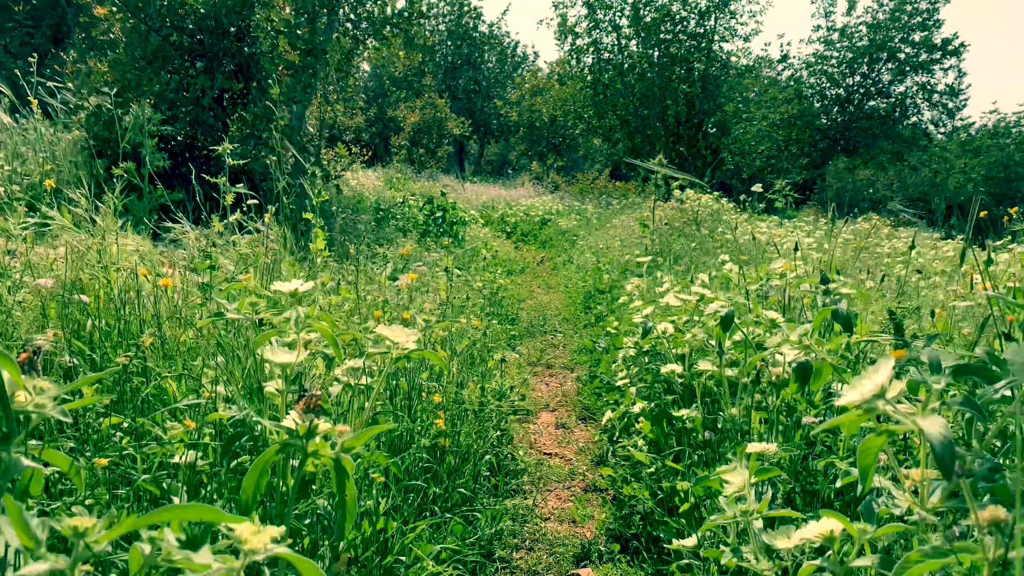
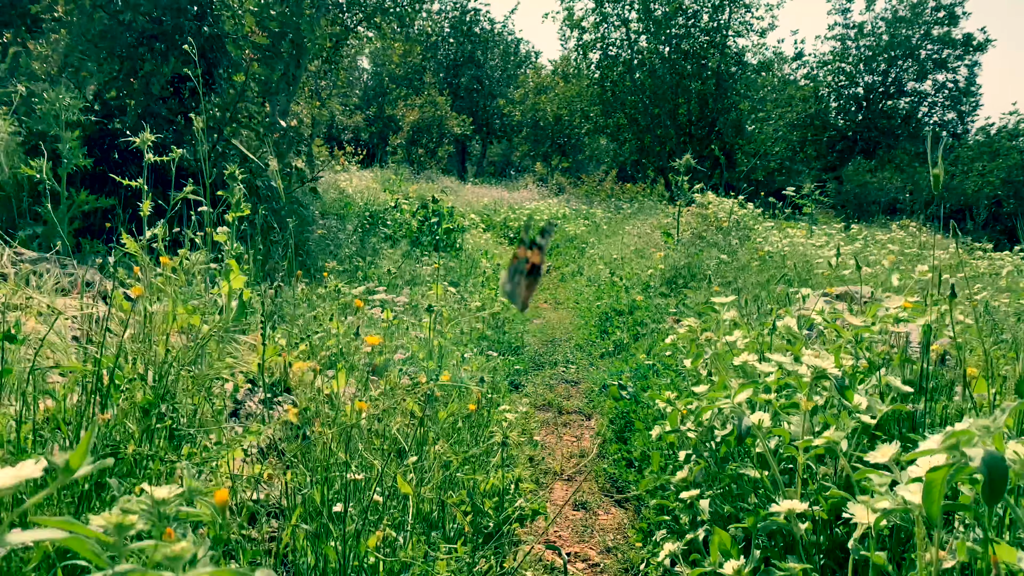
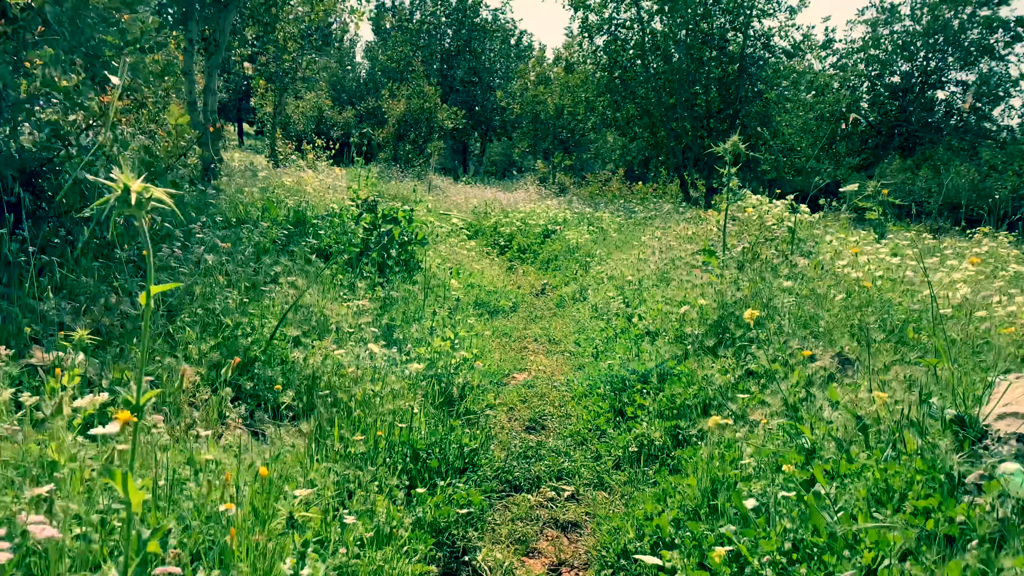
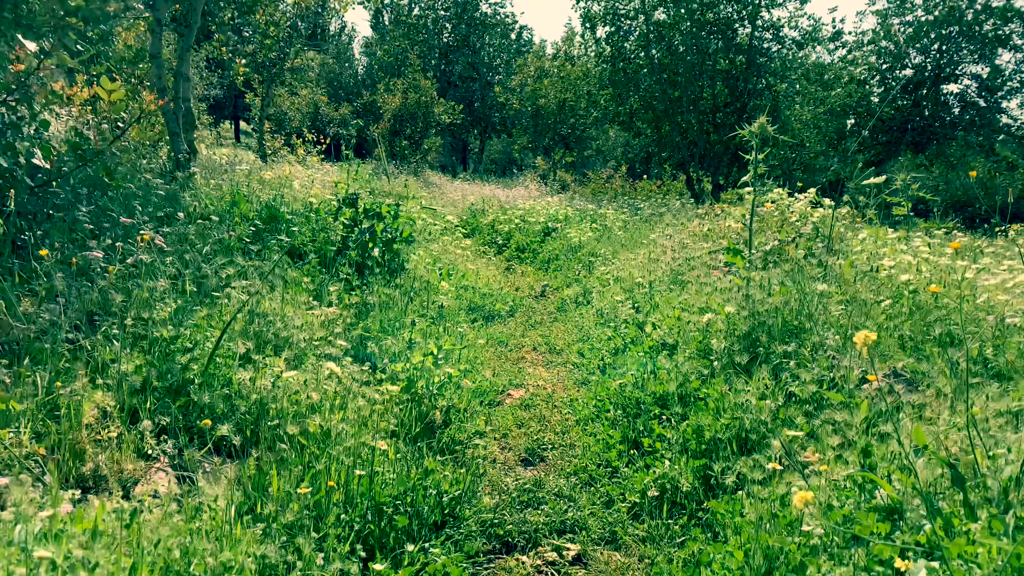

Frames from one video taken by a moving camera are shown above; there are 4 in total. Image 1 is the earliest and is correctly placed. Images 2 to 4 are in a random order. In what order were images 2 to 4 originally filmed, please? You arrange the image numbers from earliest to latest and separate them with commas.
2, 3, 4
